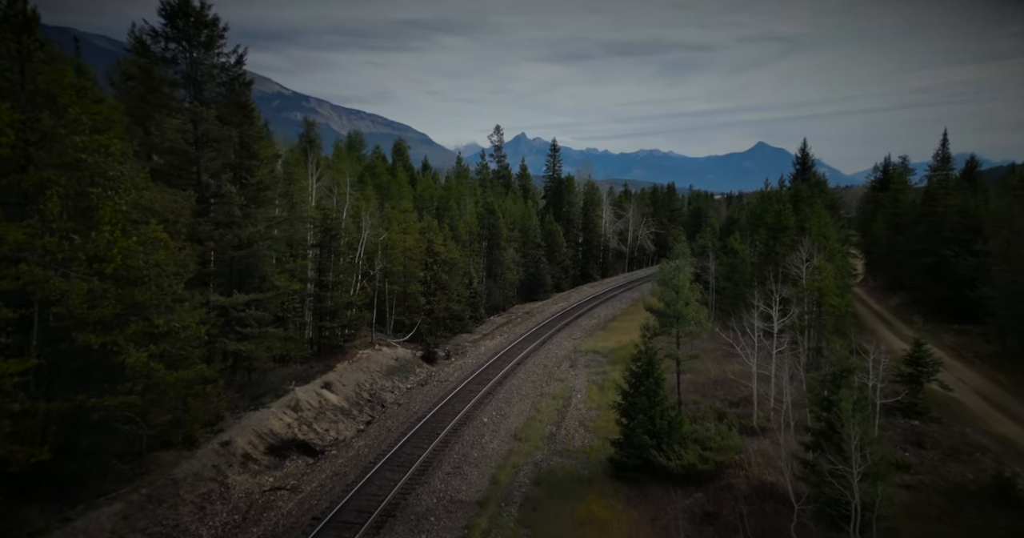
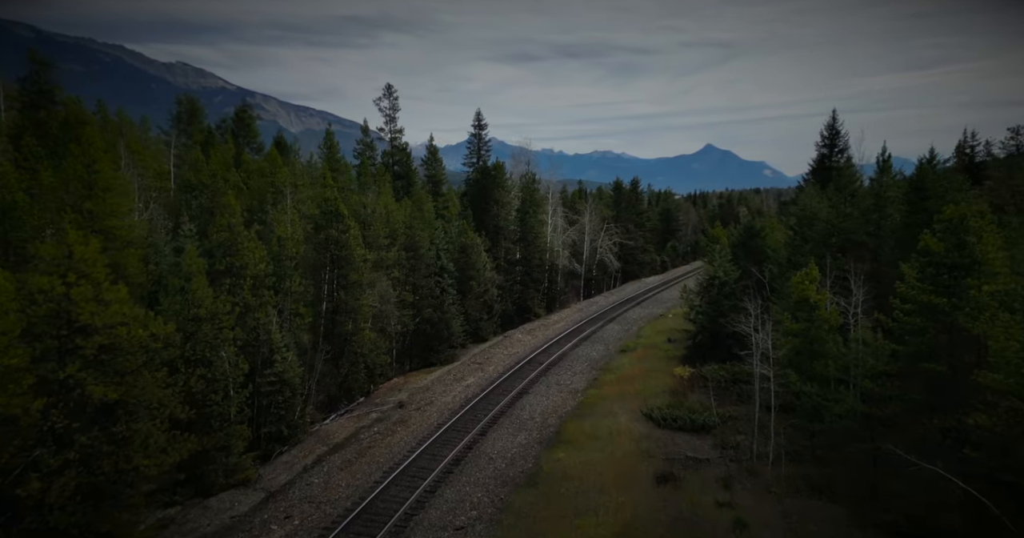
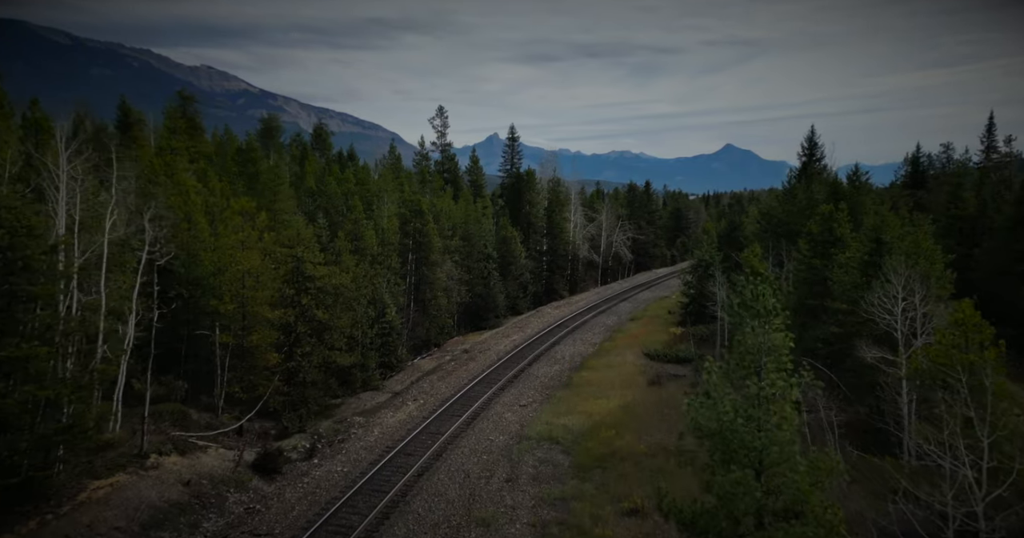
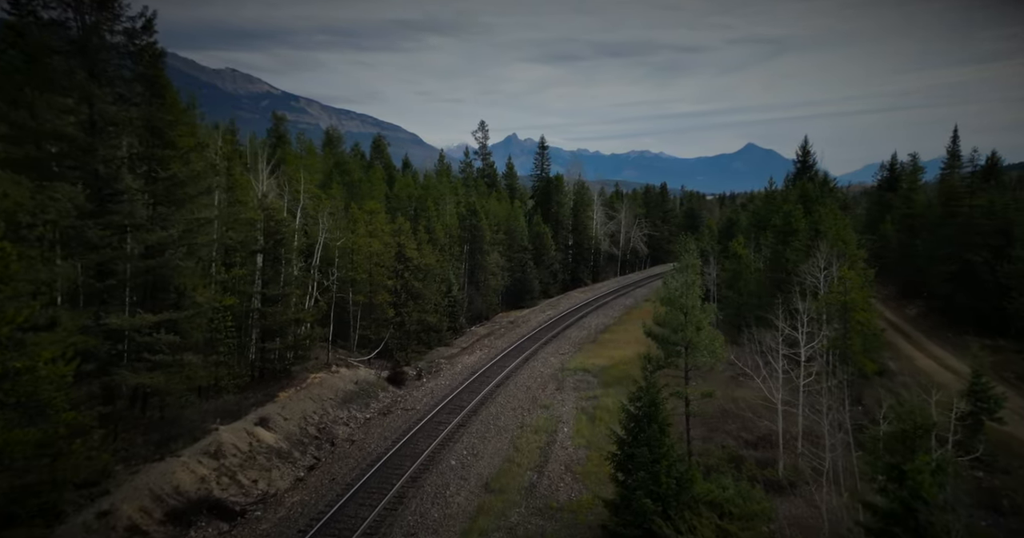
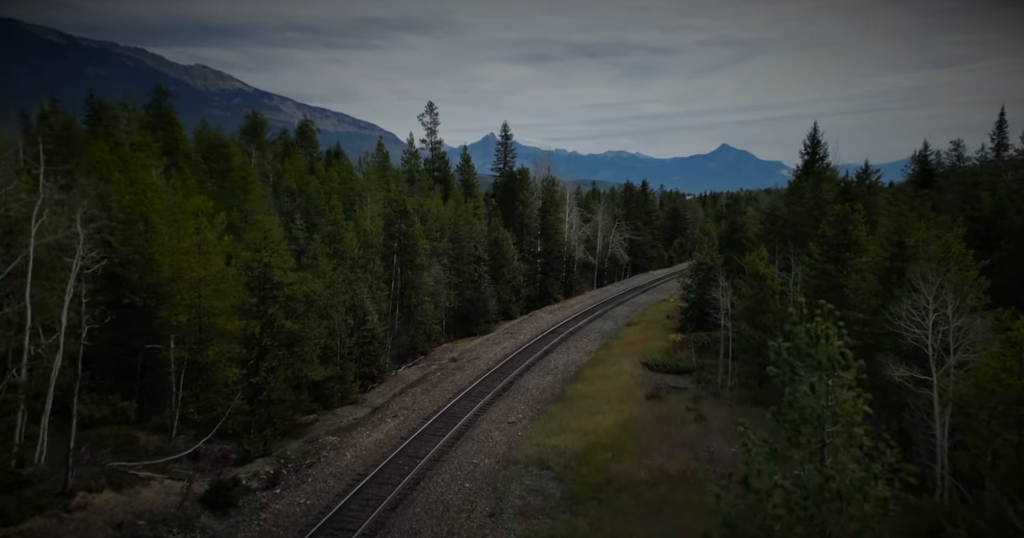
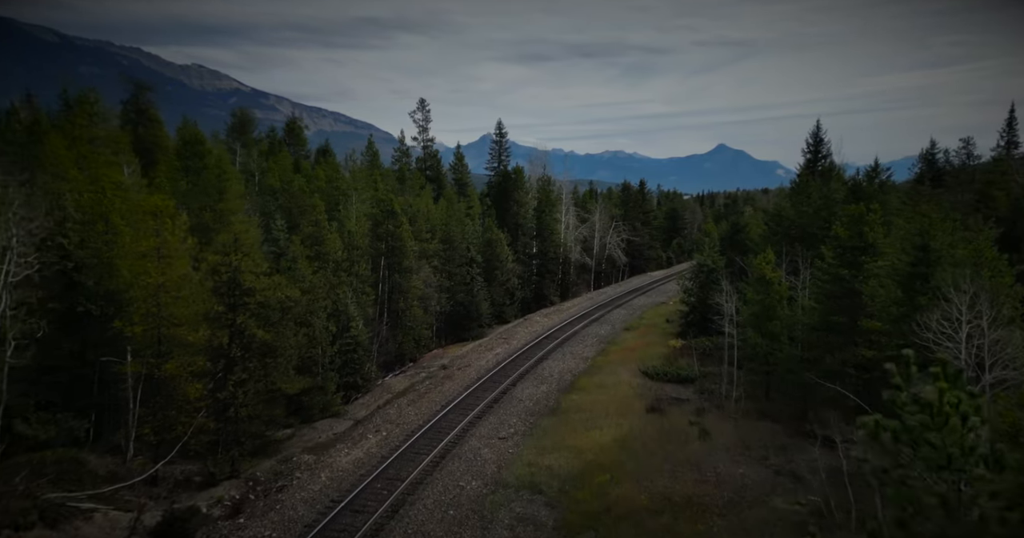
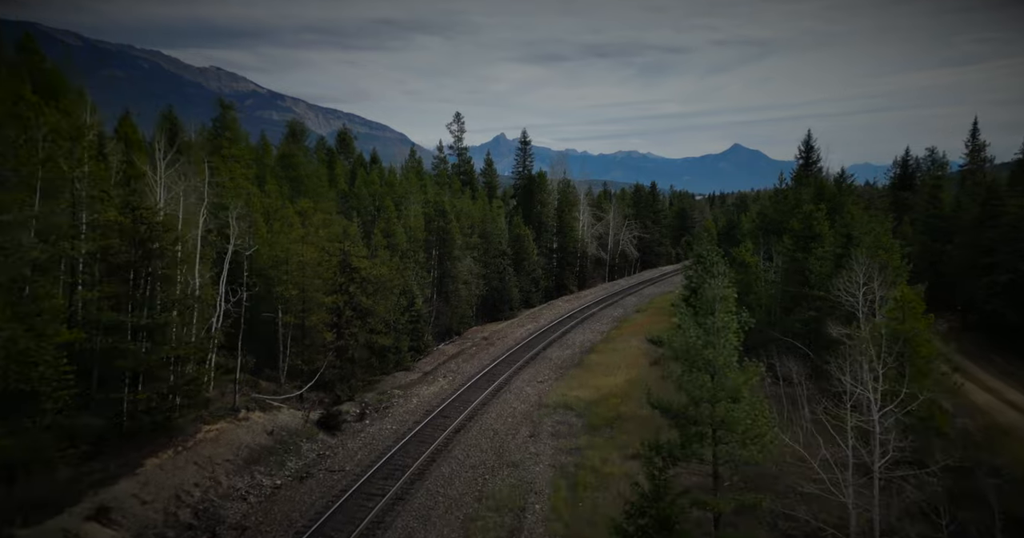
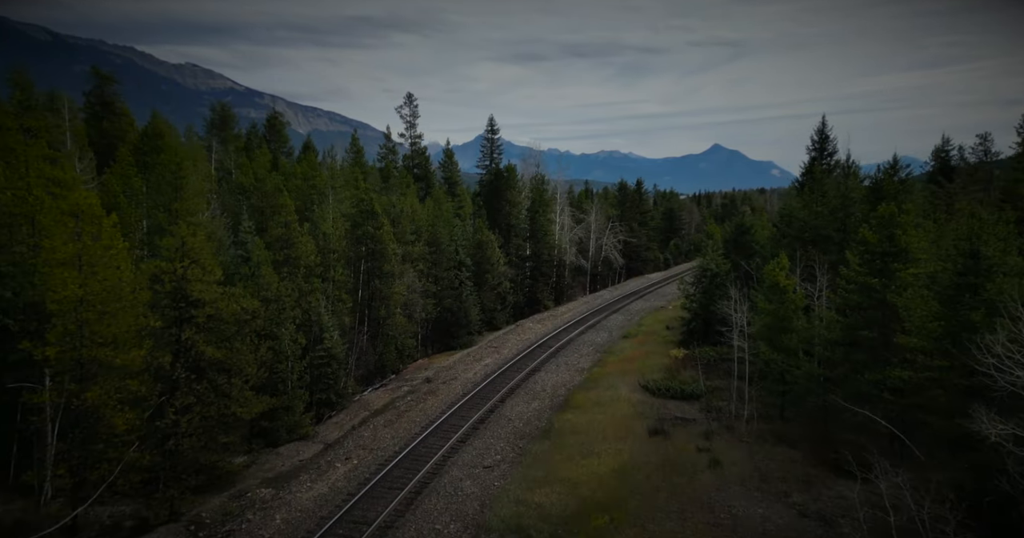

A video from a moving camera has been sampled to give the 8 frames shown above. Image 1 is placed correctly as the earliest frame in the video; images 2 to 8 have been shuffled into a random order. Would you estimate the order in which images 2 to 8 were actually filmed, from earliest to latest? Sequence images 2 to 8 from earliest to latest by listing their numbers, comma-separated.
4, 7, 3, 5, 6, 8, 2
